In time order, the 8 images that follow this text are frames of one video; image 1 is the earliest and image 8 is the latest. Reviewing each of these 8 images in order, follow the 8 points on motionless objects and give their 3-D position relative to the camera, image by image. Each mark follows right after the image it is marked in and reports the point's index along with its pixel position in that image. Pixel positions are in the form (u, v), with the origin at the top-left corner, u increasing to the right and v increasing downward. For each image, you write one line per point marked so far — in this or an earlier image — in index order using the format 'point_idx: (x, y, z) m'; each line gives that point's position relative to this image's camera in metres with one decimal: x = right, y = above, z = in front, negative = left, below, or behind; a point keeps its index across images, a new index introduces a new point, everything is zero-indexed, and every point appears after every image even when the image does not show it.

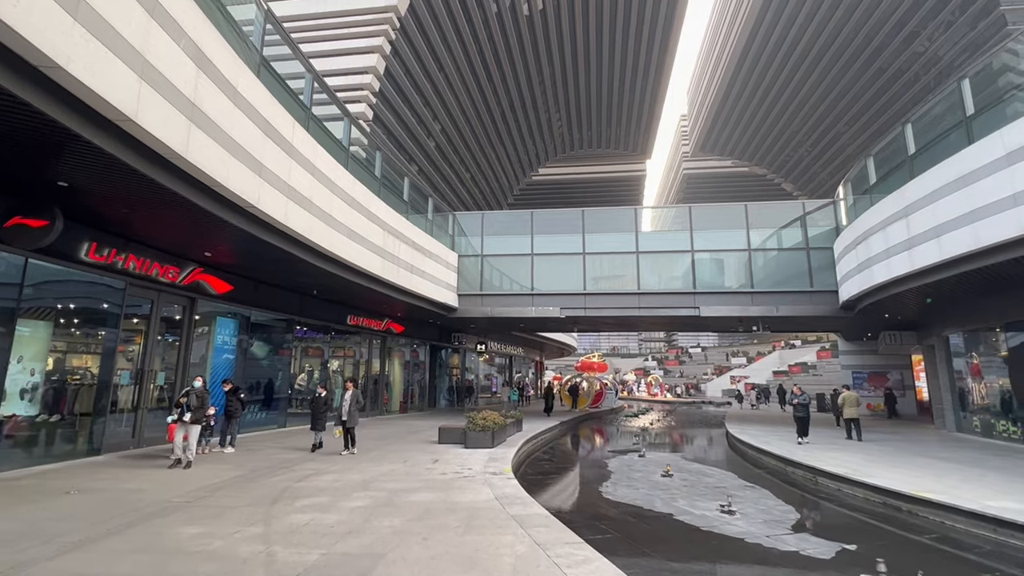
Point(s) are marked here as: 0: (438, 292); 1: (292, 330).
0: (-2.4, -0.2, +16.8) m
1: (-6.3, -1.3, +15.2) m
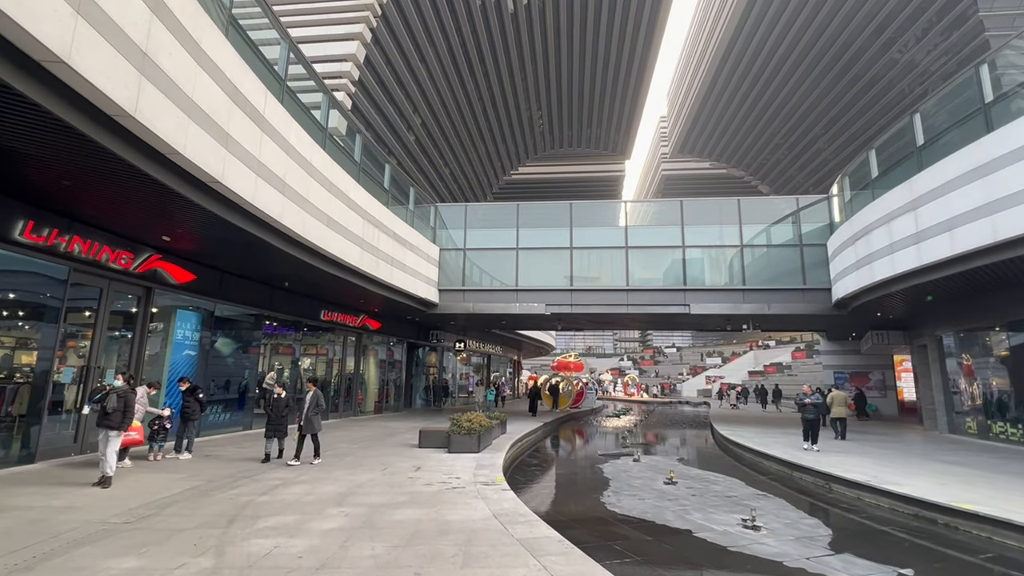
0: (-2.8, 0.0, +15.9) m
1: (-6.7, -1.0, +14.1) m
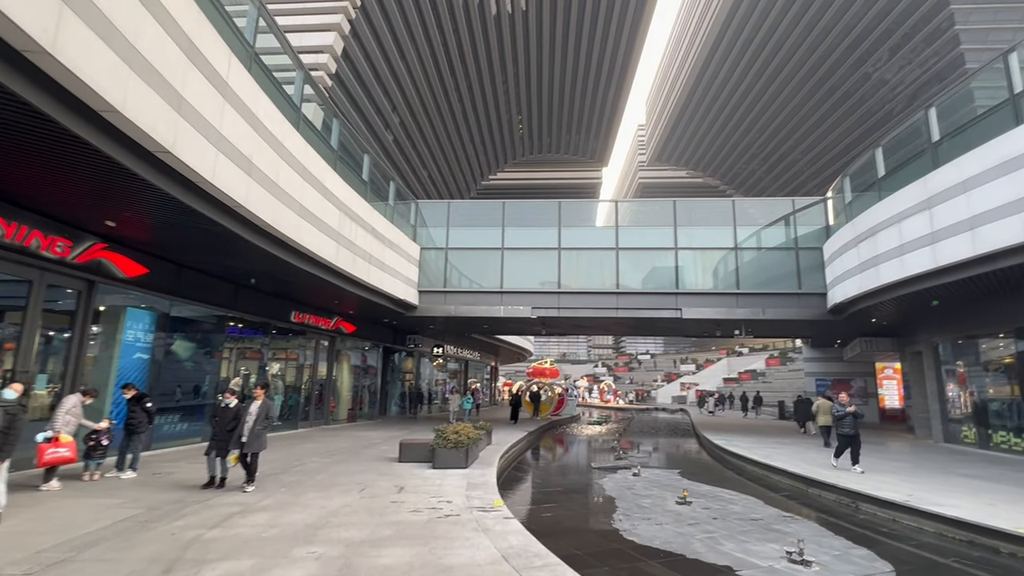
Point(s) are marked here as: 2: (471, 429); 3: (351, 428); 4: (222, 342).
0: (-3.3, 0.0, +14.9) m
1: (-7.1, -1.0, +12.9) m
2: (-0.8, -2.7, +10.2) m
3: (-5.3, -4.7, +17.5) m
4: (-7.1, -1.3, +12.8) m
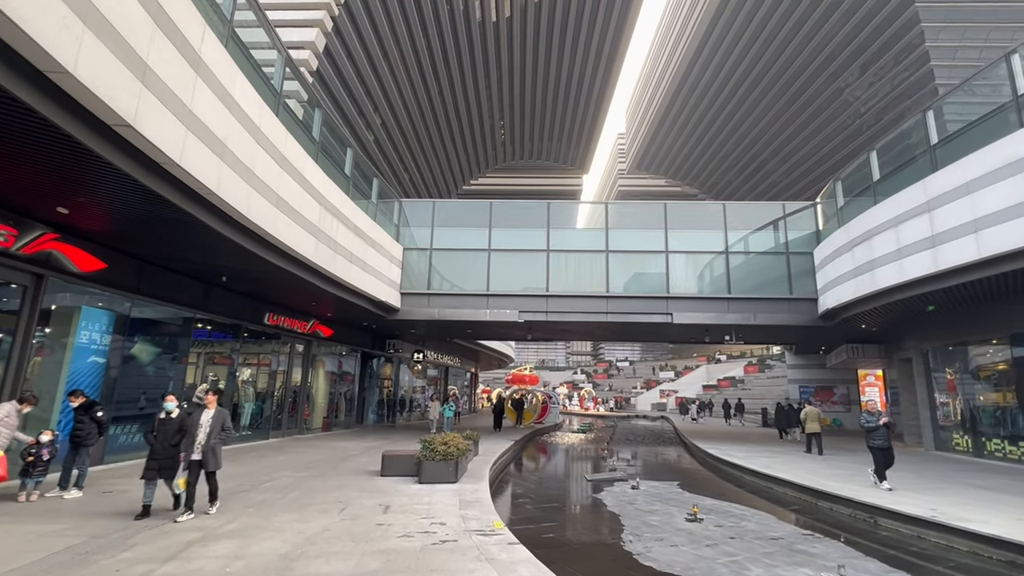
0: (-3.6, 0.0, +14.1) m
1: (-7.3, -1.0, +12.0) m
2: (-1.0, -2.7, +9.5) m
3: (-5.8, -4.7, +16.6) m
4: (-7.3, -1.3, +11.9) m
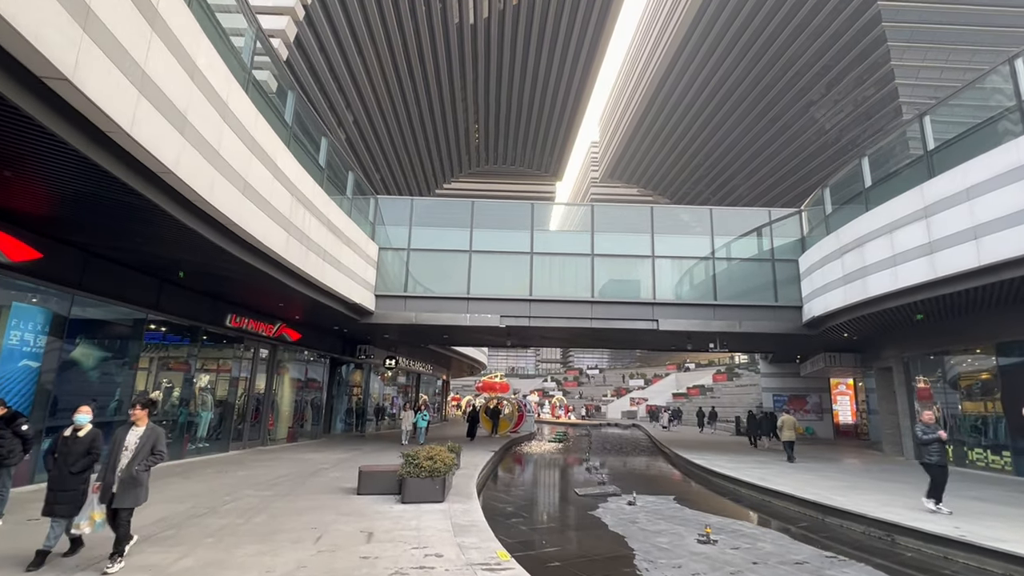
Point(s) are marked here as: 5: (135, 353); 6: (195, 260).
0: (-4.0, 0.0, +13.3) m
1: (-7.6, -0.9, +10.9) m
2: (-1.2, -2.7, +8.8) m
3: (-6.5, -4.7, +15.5) m
4: (-7.7, -1.3, +10.8) m
5: (-7.6, -1.3, +10.6) m
6: (-5.5, +0.5, +9.2) m
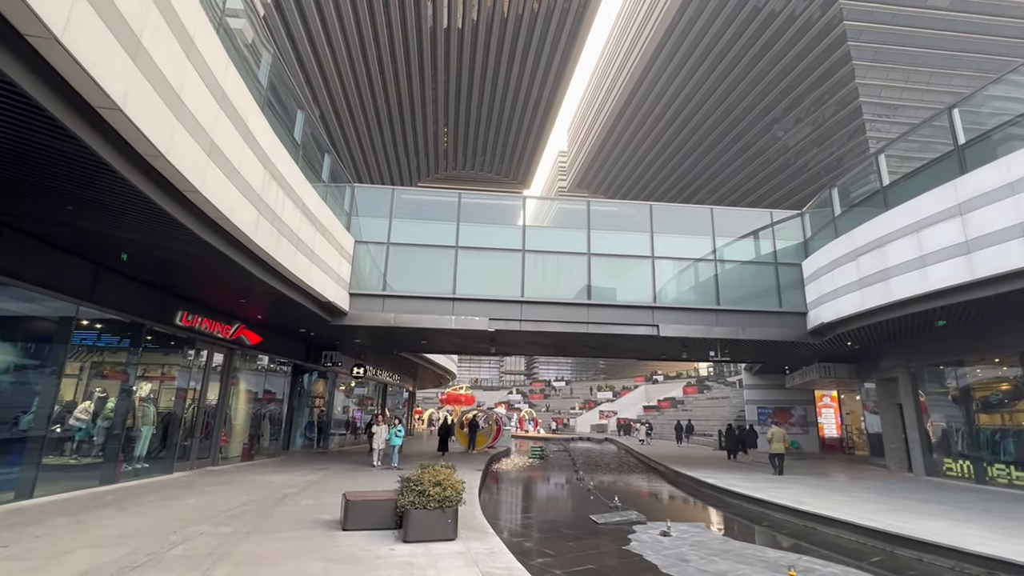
0: (-4.1, +0.1, +11.7) m
1: (-7.6, -0.7, +9.0) m
2: (-1.0, -2.6, +7.4) m
3: (-6.8, -4.7, +13.6) m
4: (-7.6, -1.0, +8.9) m
5: (-7.5, -1.1, +8.7) m
6: (-5.3, +0.7, +7.5) m
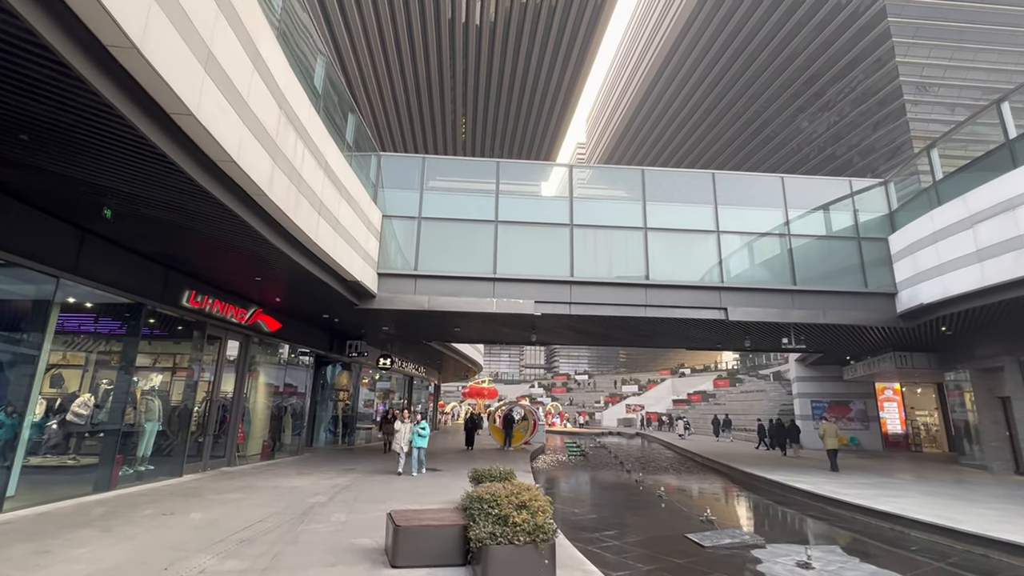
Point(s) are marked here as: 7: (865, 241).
0: (-3.1, +0.5, +10.2) m
1: (-6.6, -0.3, +7.6) m
2: (-0.1, -2.2, +5.8) m
3: (-5.7, -4.2, +12.2) m
4: (-6.6, -0.6, +7.5) m
5: (-6.5, -0.7, +7.3) m
6: (-4.4, +1.1, +6.0) m
7: (+8.7, +1.2, +13.0) m
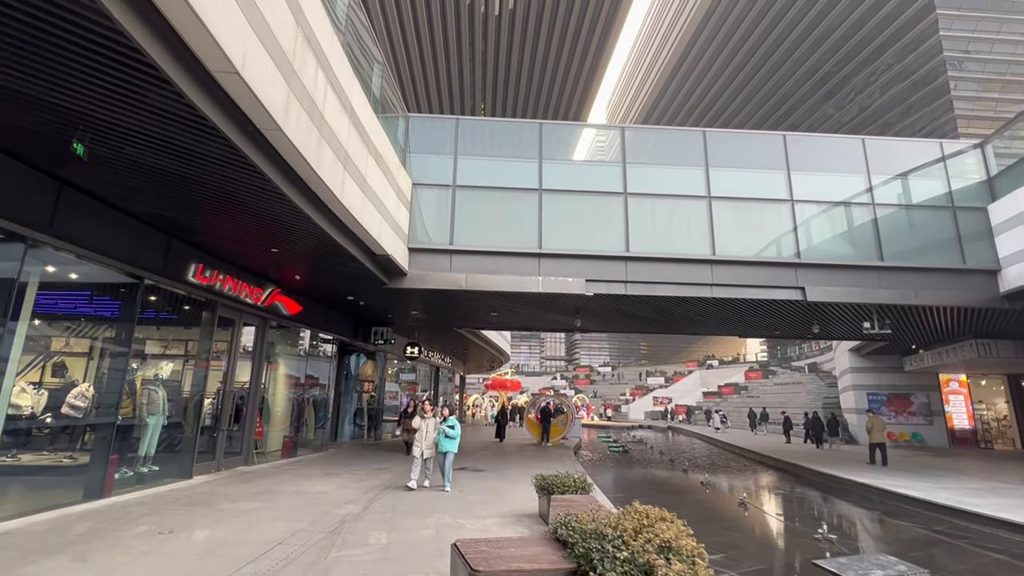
0: (-2.2, +0.9, +8.9) m
1: (-5.8, +0.1, +6.4) m
2: (+0.7, -1.8, +4.4) m
3: (-4.7, -3.8, +11.1) m
4: (-5.8, -0.3, +6.3) m
5: (-5.7, -0.3, +6.1) m
6: (-3.6, +1.5, +4.8) m
7: (+9.7, +1.7, +11.3) m
